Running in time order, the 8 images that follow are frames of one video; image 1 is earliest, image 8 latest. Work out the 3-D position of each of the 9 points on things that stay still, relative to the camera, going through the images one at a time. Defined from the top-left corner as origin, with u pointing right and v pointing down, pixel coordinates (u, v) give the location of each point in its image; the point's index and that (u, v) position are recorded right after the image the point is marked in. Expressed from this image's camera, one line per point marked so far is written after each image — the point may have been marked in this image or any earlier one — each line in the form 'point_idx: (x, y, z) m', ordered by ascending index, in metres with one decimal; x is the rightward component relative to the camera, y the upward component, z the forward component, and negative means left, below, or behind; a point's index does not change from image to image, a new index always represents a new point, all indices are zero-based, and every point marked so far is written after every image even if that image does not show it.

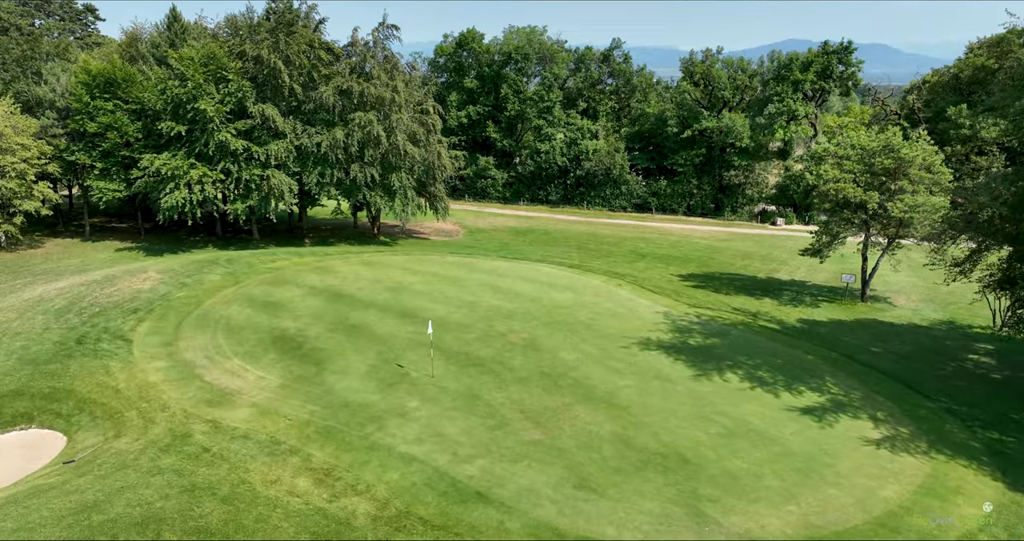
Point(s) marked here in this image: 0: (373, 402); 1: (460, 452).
0: (-3.7, -3.6, +19.3) m
1: (-1.2, -4.3, +16.7) m
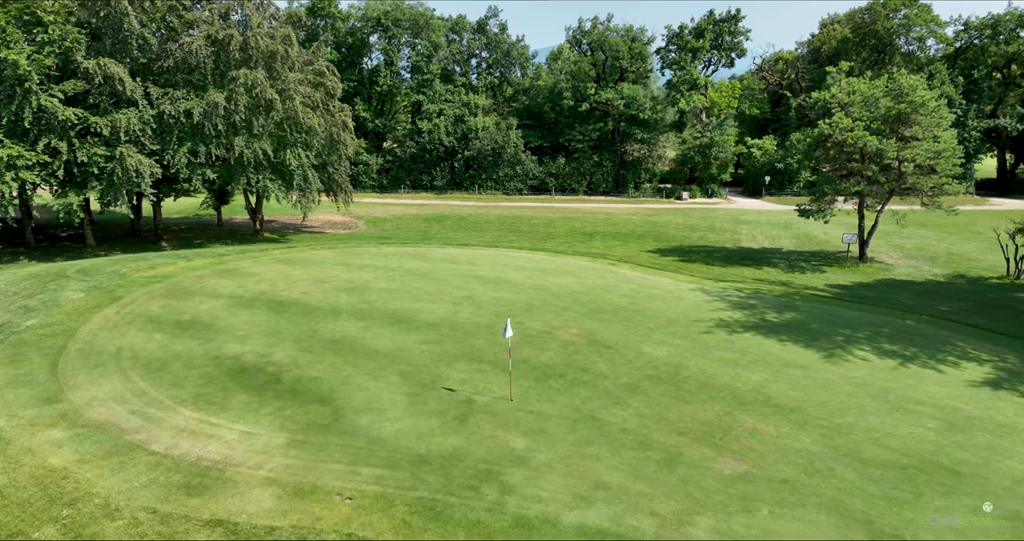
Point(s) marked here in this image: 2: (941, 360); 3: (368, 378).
0: (-0.9, -3.2, +12.7) m
1: (+2.3, -3.6, +10.8) m
2: (+10.0, -2.1, +16.6) m
3: (-3.1, -2.4, +15.6) m
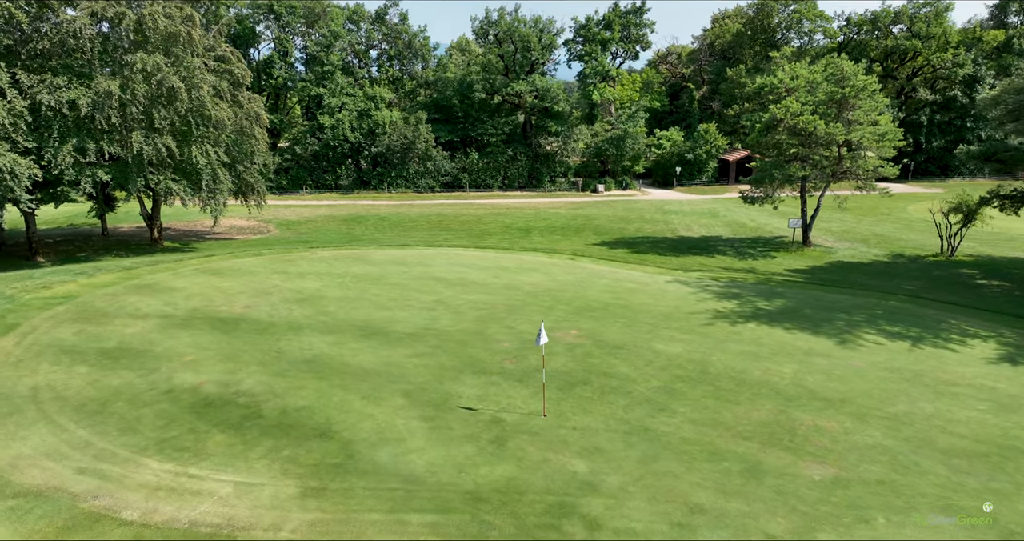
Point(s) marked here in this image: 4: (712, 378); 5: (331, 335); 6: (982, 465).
0: (0.0, -3.2, +10.7) m
1: (+3.5, -3.5, +9.5) m
2: (+10.0, -1.6, +16.5) m
3: (-2.7, -2.5, +13.3) m
4: (+4.0, -2.1, +14.3) m
5: (-4.2, -1.5, +16.7) m
6: (+7.3, -3.0, +11.1) m
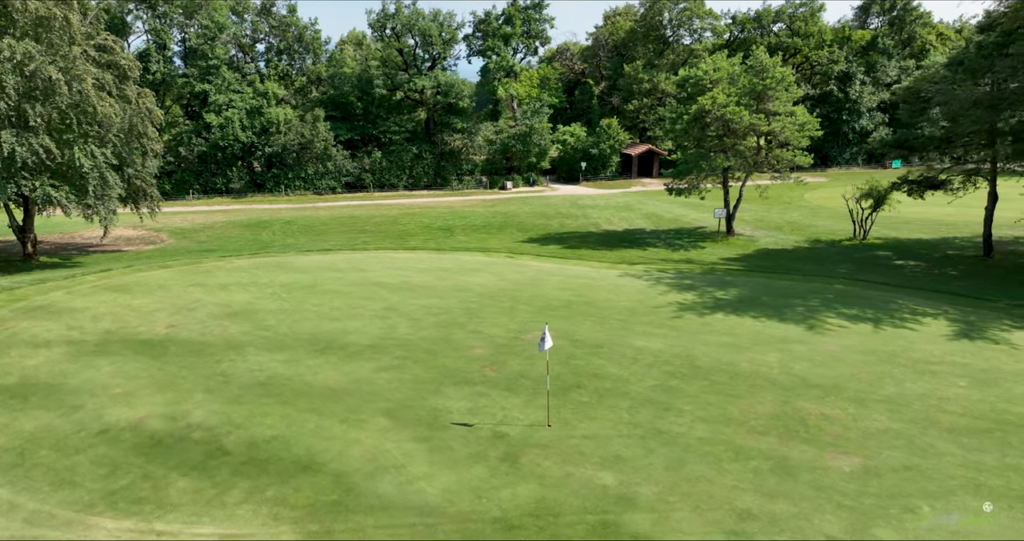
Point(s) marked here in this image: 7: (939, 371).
0: (+0.4, -3.1, +9.7) m
1: (+4.1, -3.3, +9.1) m
2: (+9.3, -1.1, +17.0) m
3: (-2.7, -2.6, +11.8) m
4: (+3.7, -2.0, +13.8) m
5: (-4.8, -1.7, +14.9) m
6: (+7.5, -2.7, +11.3) m
7: (+8.2, -1.9, +13.9) m
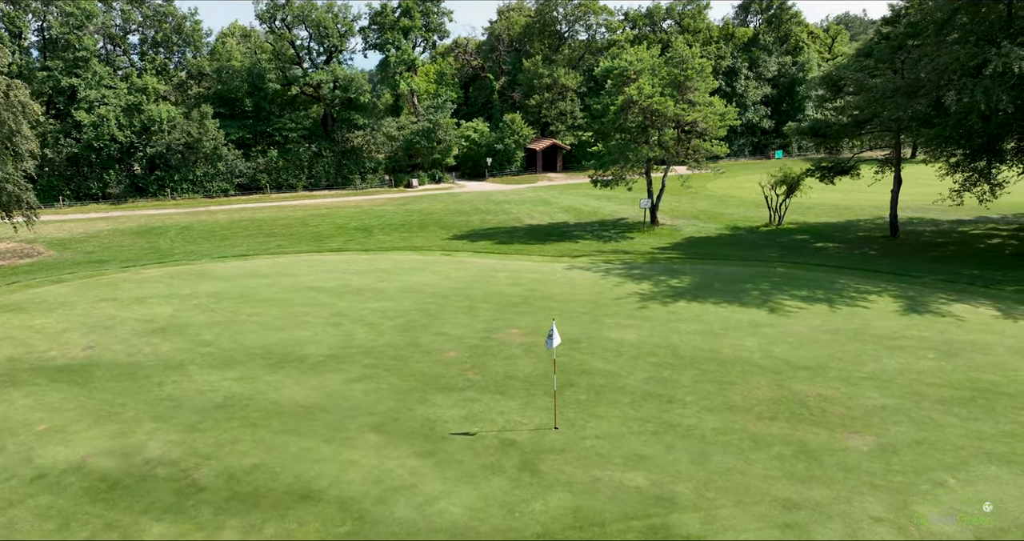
0: (+0.9, -3.0, +9.0) m
1: (+4.6, -3.0, +8.9) m
2: (+8.3, -0.6, +17.6) m
3: (-2.6, -2.6, +10.5) m
4: (+3.4, -1.7, +13.6) m
5: (-5.2, -1.8, +13.2) m
6: (+7.6, -2.3, +11.7) m
7: (+7.8, -1.5, +14.3) m
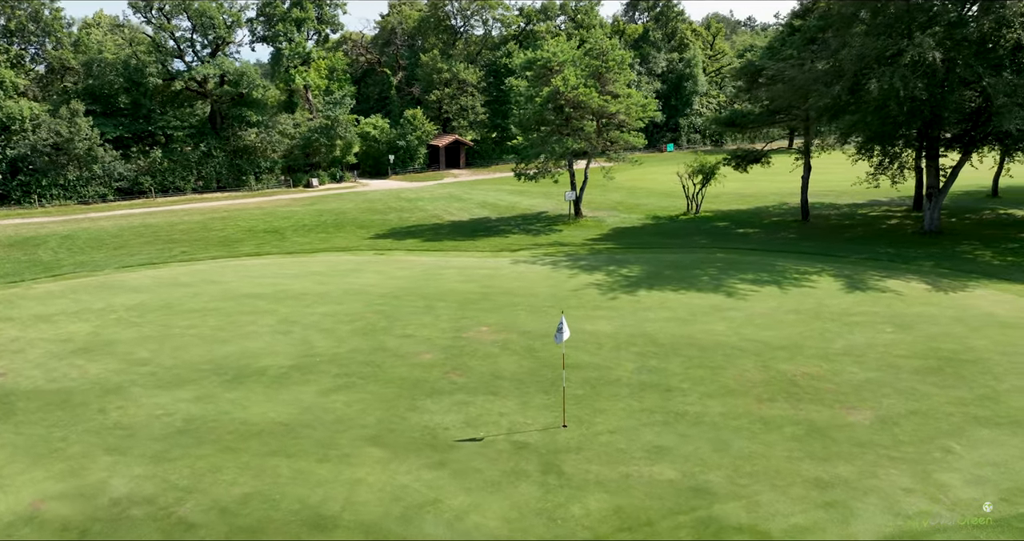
0: (+1.3, -2.9, +8.5) m
1: (+5.0, -2.7, +9.1) m
2: (+7.2, -0.2, +18.2) m
3: (-2.3, -2.6, +9.5) m
4: (+3.0, -1.5, +13.4) m
5: (-5.4, -1.9, +11.7) m
6: (+7.5, -1.8, +12.3) m
7: (+7.3, -1.1, +14.9) m
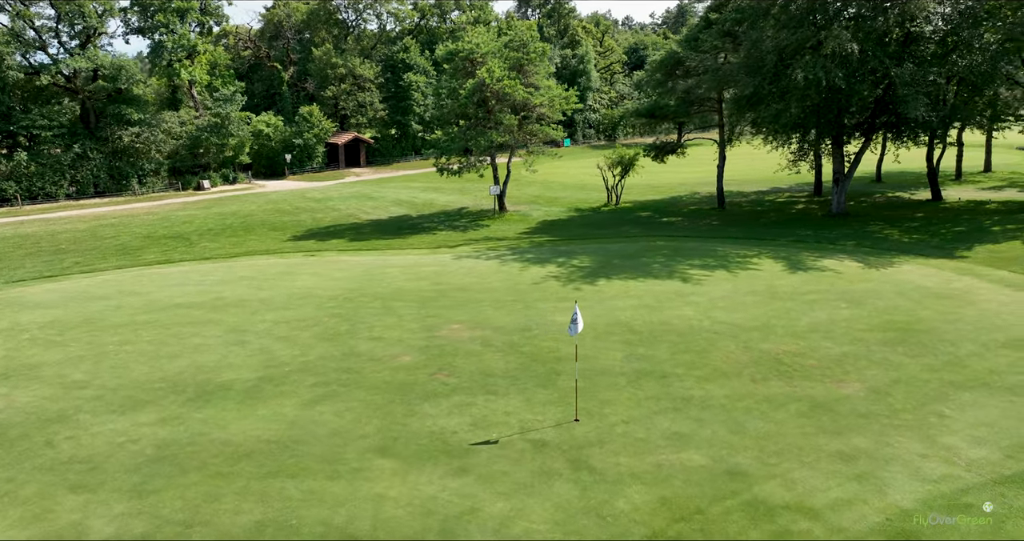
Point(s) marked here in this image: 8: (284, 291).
0: (+1.8, -2.7, +8.3) m
1: (+5.3, -2.3, +9.4) m
2: (+5.9, +0.2, +18.7) m
3: (-2.0, -2.6, +8.6) m
4: (+2.6, -1.2, +13.4) m
5: (-5.4, -2.0, +10.3) m
6: (+7.2, -1.4, +12.9) m
7: (+6.6, -0.6, +15.6) m
8: (-5.2, -0.5, +16.5) m
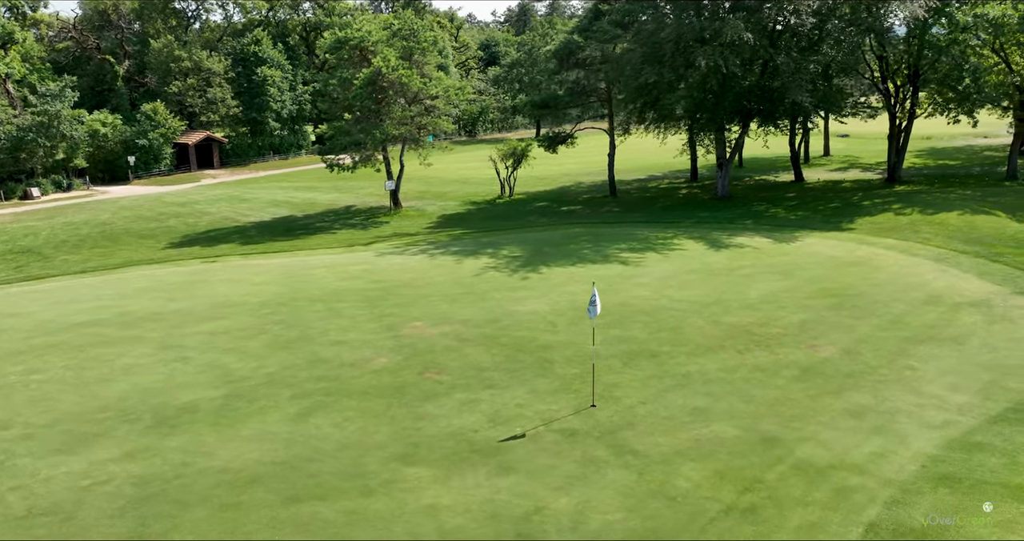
0: (+2.4, -2.3, +8.2) m
1: (+5.6, -1.8, +10.1) m
2: (+4.0, +0.7, +19.3) m
3: (-1.3, -2.4, +7.7) m
4: (+2.0, -0.9, +13.3) m
5: (-5.0, -2.1, +8.6) m
6: (+6.6, -0.8, +13.9) m
7: (+5.4, -0.1, +16.3) m
8: (-6.3, -0.6, +14.7) m
